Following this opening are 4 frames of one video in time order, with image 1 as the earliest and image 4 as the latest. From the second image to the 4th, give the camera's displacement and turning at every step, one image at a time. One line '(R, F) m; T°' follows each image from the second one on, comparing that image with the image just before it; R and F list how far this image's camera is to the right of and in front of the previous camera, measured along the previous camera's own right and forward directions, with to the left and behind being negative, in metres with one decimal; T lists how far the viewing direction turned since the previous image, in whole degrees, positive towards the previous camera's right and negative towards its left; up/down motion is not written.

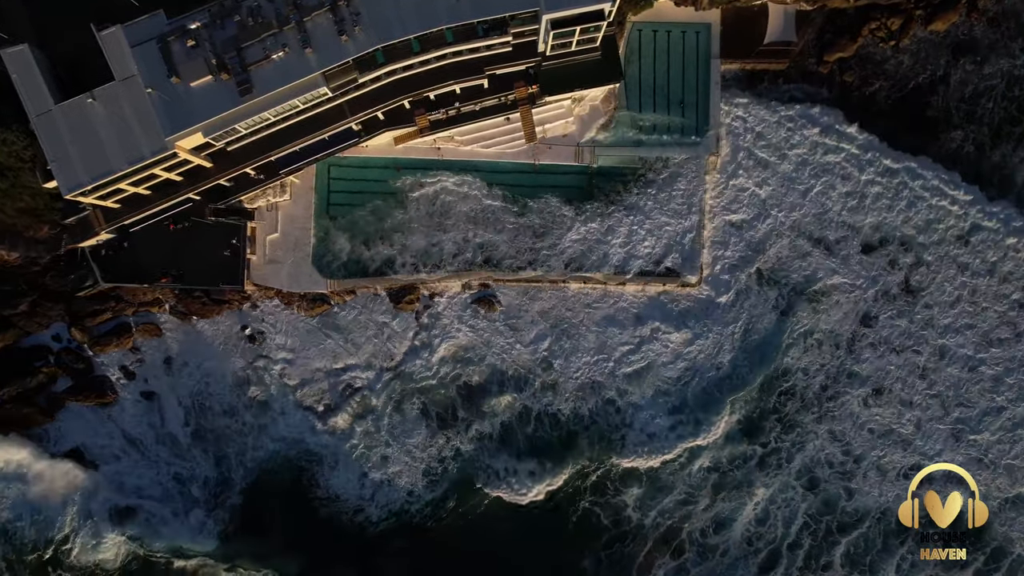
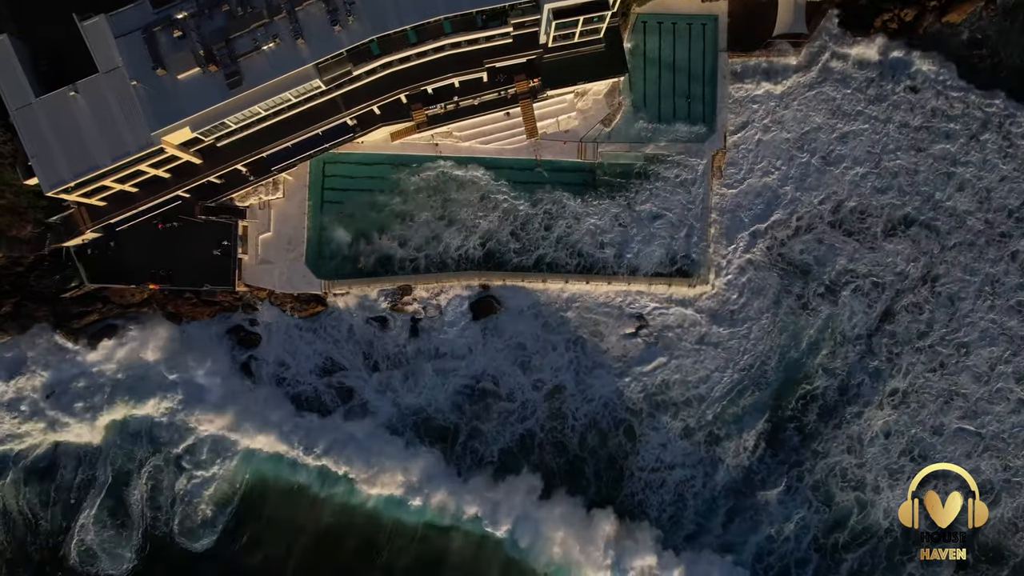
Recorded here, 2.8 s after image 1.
(0.0, +1.0) m; 0°
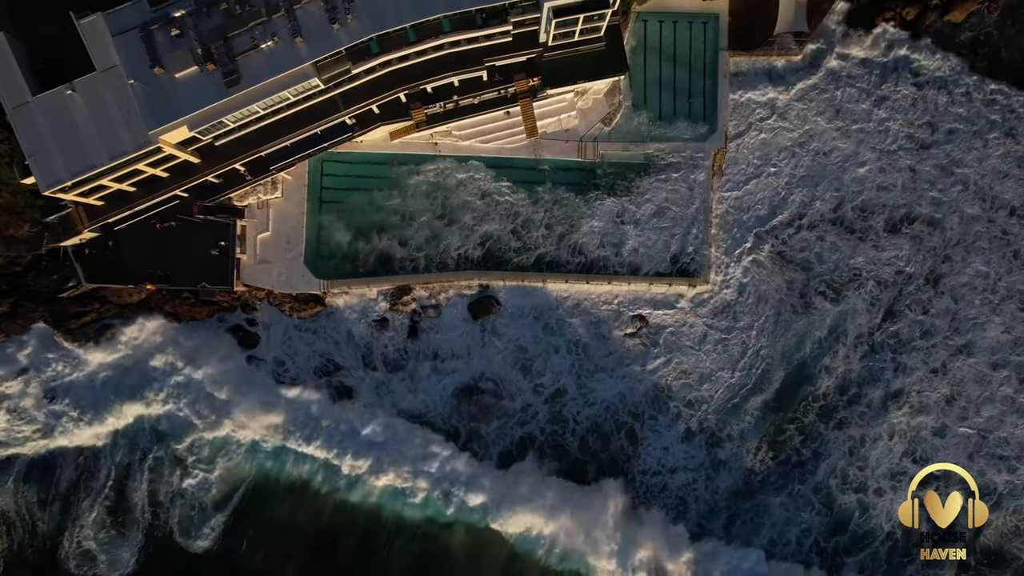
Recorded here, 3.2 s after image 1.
(0.0, +0.1) m; 0°
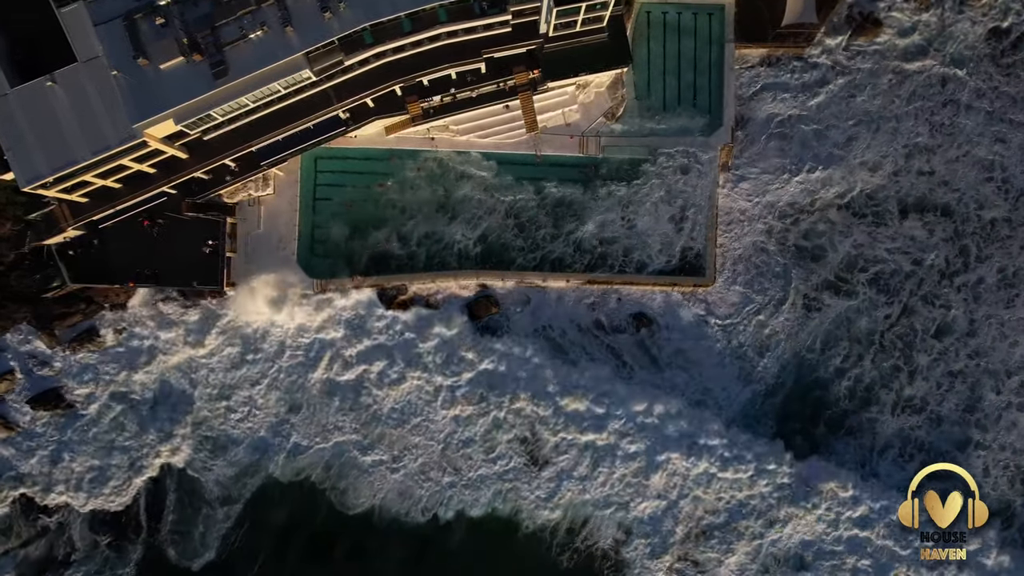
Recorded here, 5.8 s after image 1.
(0.0, +0.9) m; 0°
